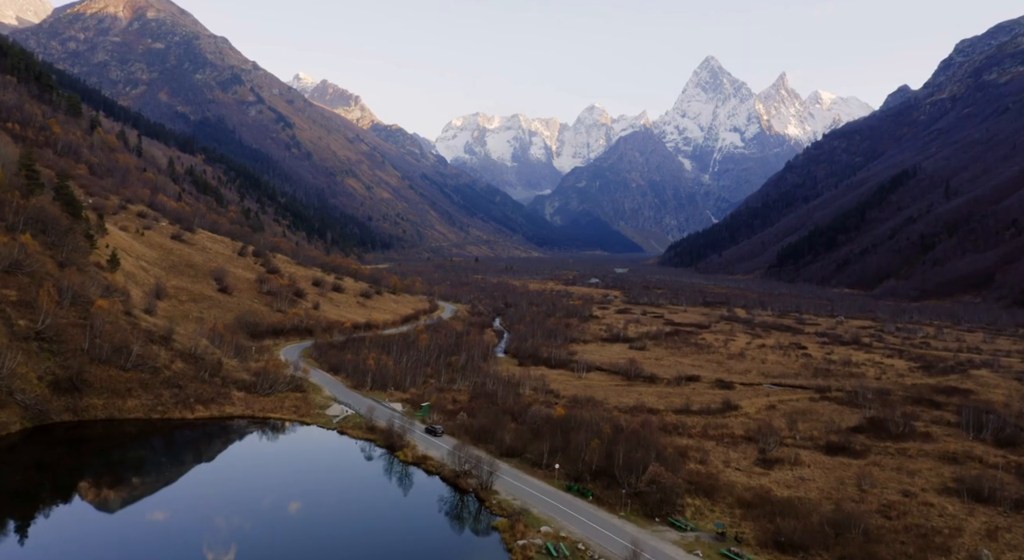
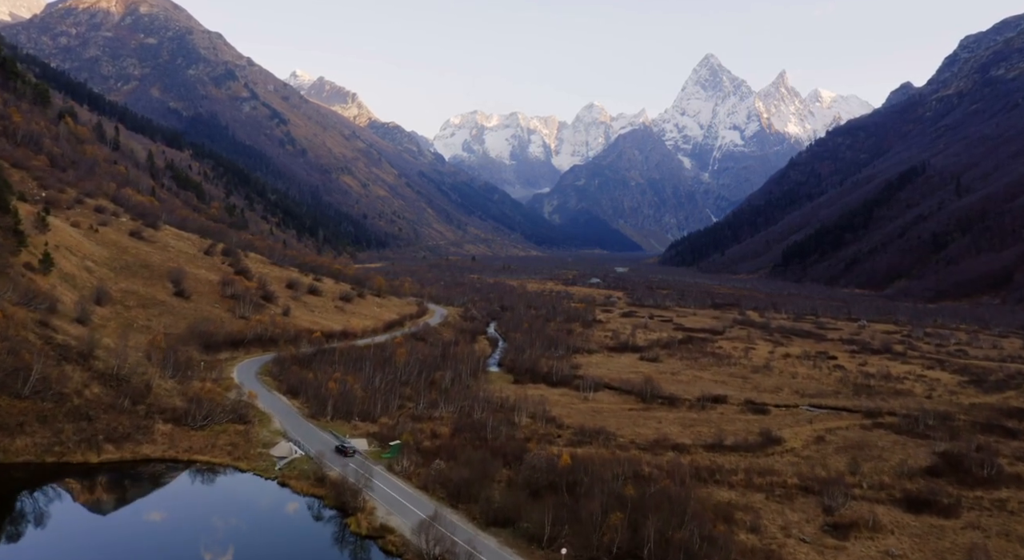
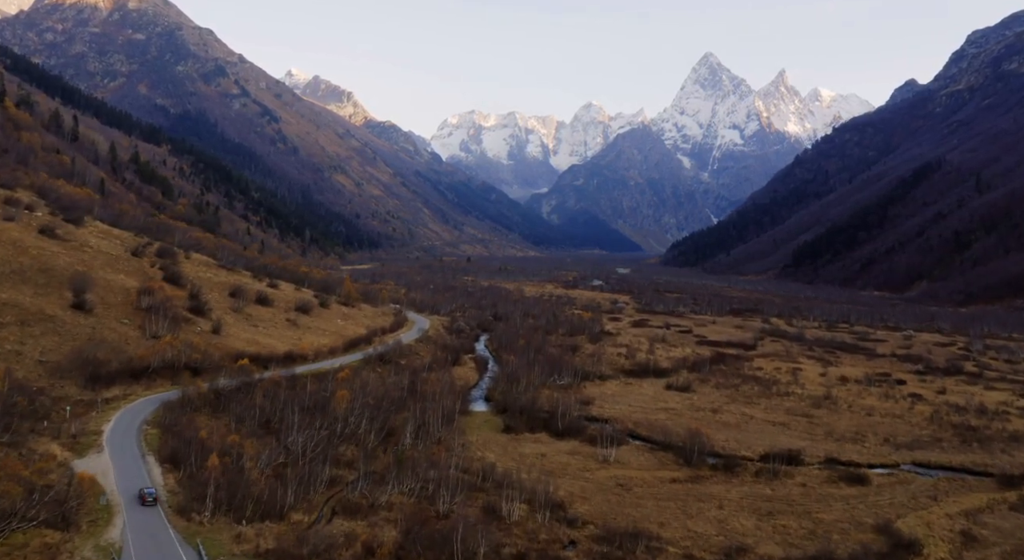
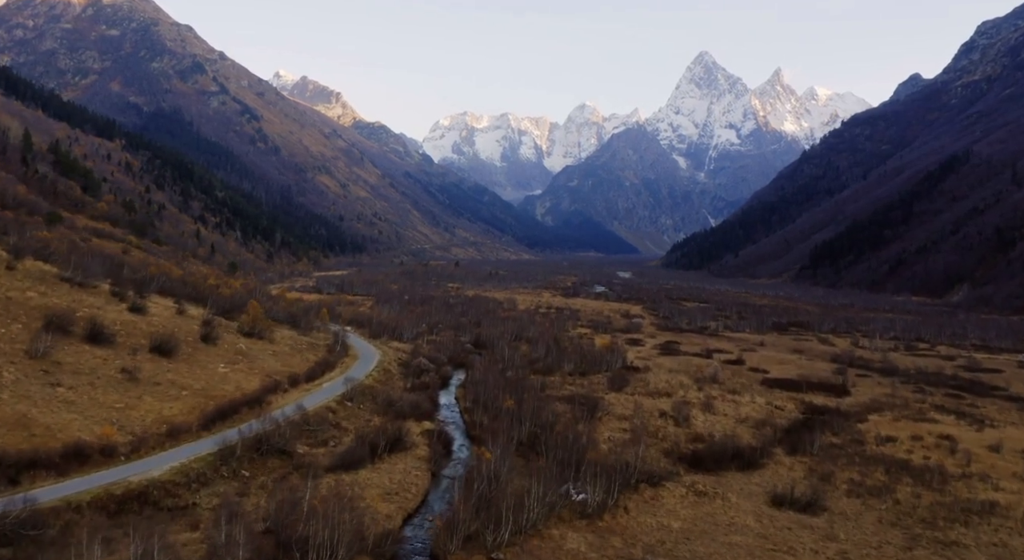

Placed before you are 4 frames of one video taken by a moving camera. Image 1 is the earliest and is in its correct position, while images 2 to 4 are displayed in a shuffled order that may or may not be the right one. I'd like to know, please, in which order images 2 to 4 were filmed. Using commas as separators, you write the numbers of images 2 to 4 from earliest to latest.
2, 3, 4
